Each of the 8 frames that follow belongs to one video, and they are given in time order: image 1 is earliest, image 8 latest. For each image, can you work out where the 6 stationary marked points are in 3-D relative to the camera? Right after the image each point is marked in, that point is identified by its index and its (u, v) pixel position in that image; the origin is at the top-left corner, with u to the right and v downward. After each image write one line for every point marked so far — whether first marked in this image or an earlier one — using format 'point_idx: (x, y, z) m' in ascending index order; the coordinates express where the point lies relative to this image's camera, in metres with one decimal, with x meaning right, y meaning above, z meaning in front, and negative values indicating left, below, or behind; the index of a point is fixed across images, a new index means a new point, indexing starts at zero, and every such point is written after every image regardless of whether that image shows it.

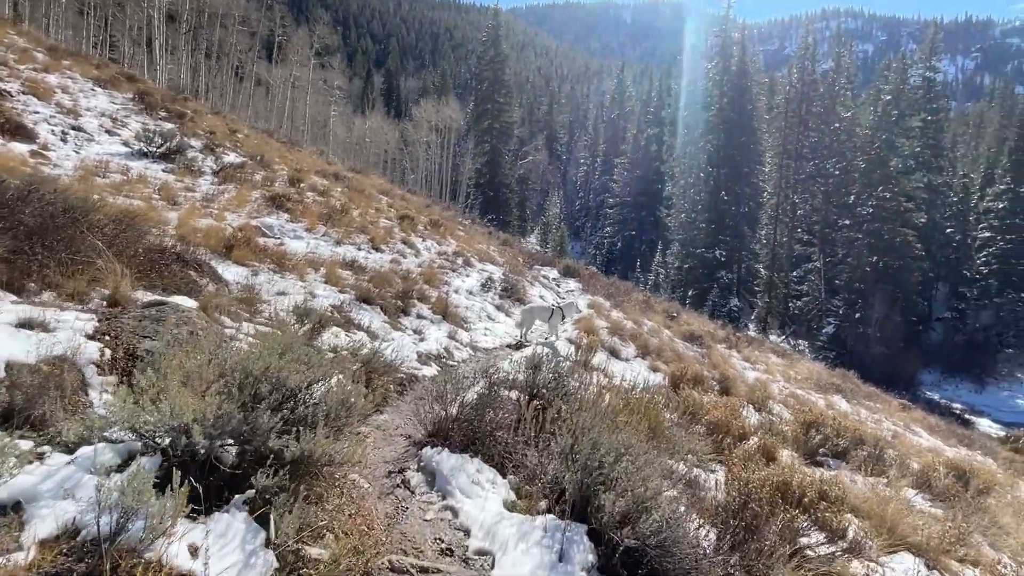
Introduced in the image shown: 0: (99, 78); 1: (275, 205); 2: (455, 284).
0: (-13.7, +7.0, +19.3) m
1: (-5.1, +1.8, +12.6) m
2: (-1.0, +0.1, +10.4) m
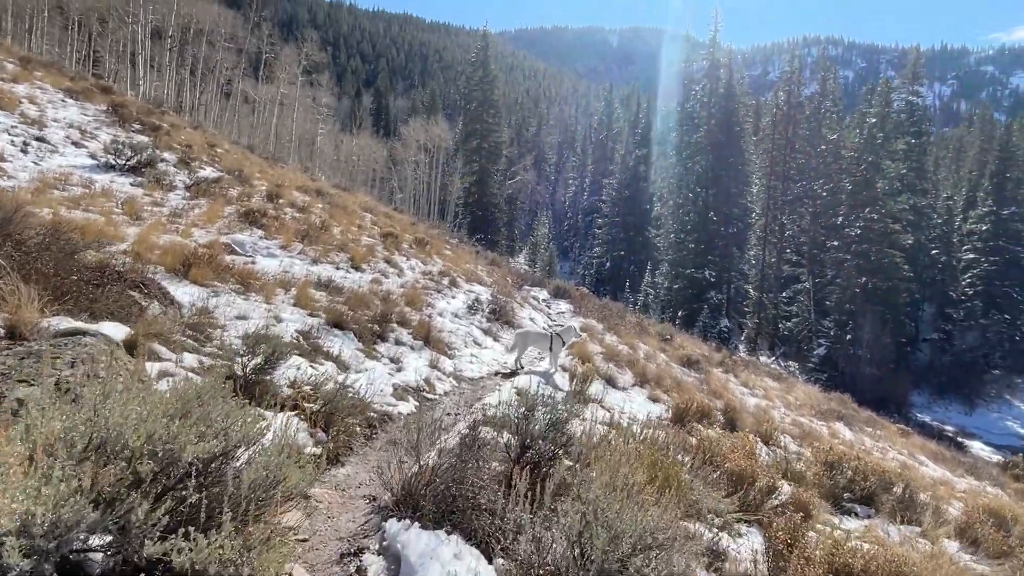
0: (-14.1, +6.3, +18.5) m
1: (-5.4, +1.4, +11.9) m
2: (-1.2, -0.3, +9.7) m
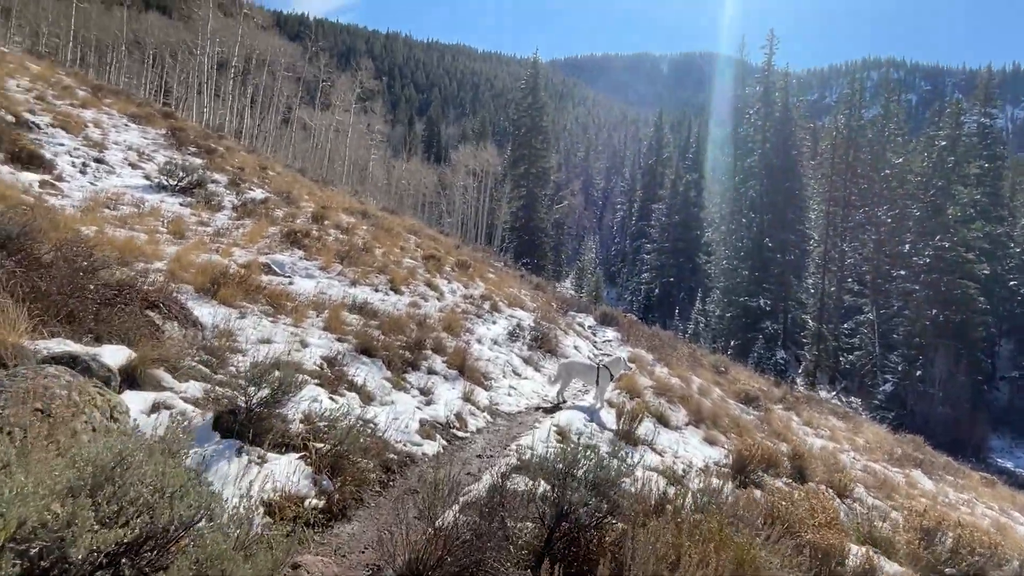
0: (-12.5, +5.7, +19.3) m
1: (-4.5, +0.9, +11.7) m
2: (-0.5, -0.7, +9.2) m
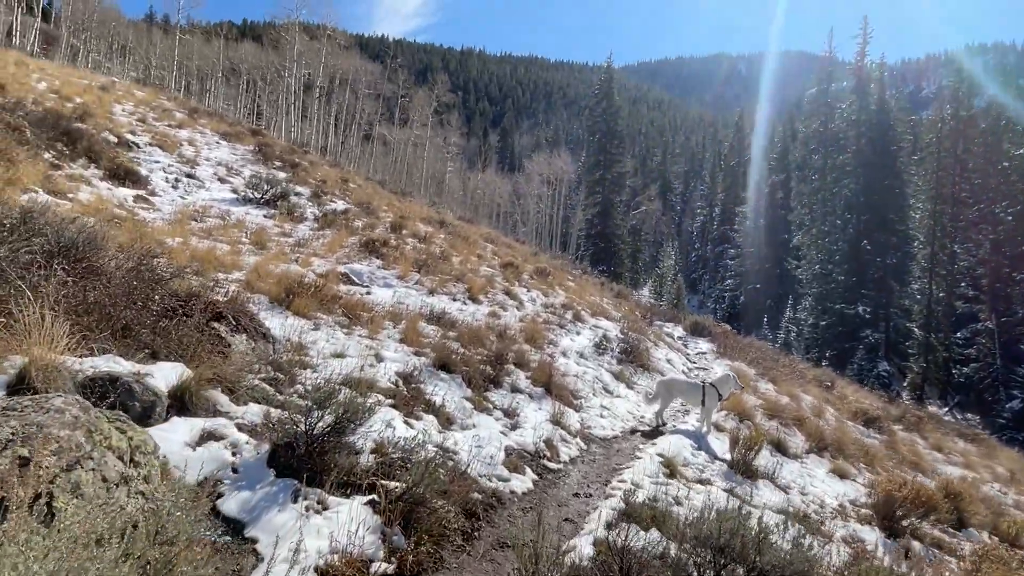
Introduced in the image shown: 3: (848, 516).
0: (-9.9, +5.4, +20.1) m
1: (-2.8, +0.7, +11.5) m
2: (+0.7, -0.8, +8.5) m
3: (+3.1, -2.1, +5.3) m
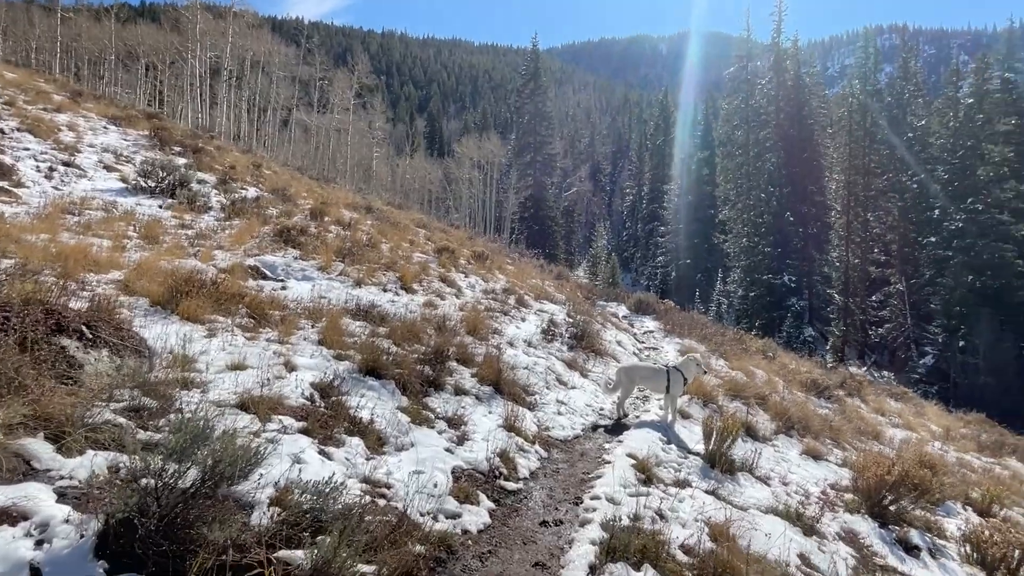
0: (-12.2, +5.3, +17.9) m
1: (-4.0, +0.9, +10.3) m
2: (0.0, -0.6, +7.6) m
3: (+2.7, -1.8, +4.8) m
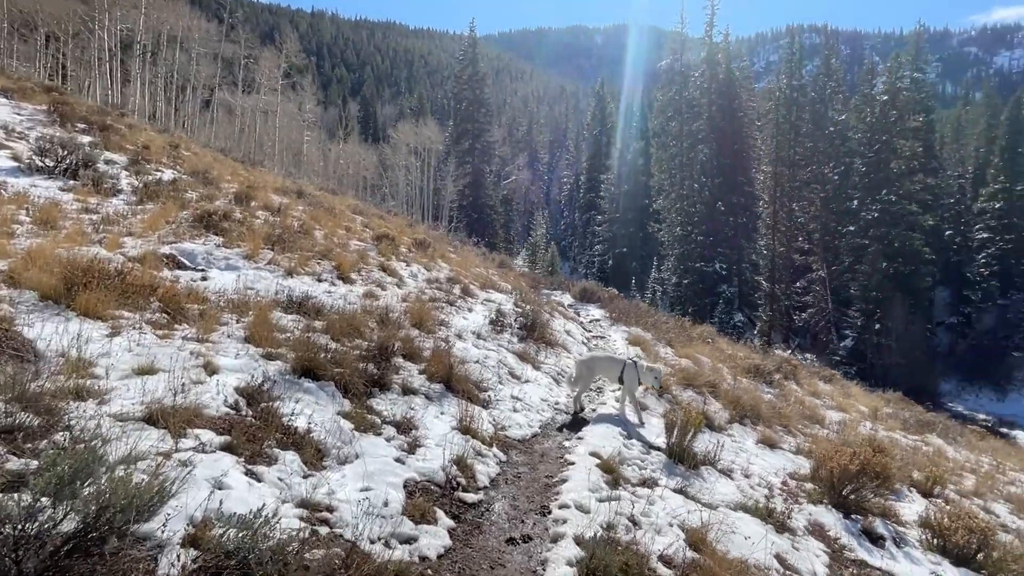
0: (-13.9, +5.5, +16.0) m
1: (-4.9, +1.0, +9.4) m
2: (-0.7, -0.4, +7.2) m
3: (+2.3, -1.7, +4.7) m
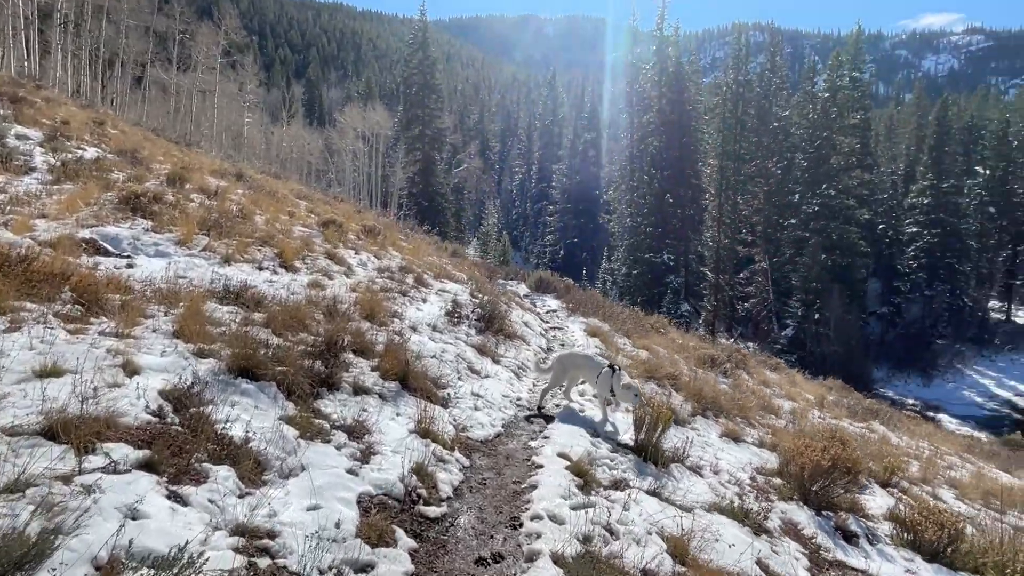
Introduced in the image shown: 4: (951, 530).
0: (-15.1, +5.8, +14.3) m
1: (-5.6, +1.2, +8.6) m
2: (-1.2, -0.3, +6.8) m
3: (+2.0, -1.6, +4.6) m
4: (+3.2, -1.7, +4.2) m
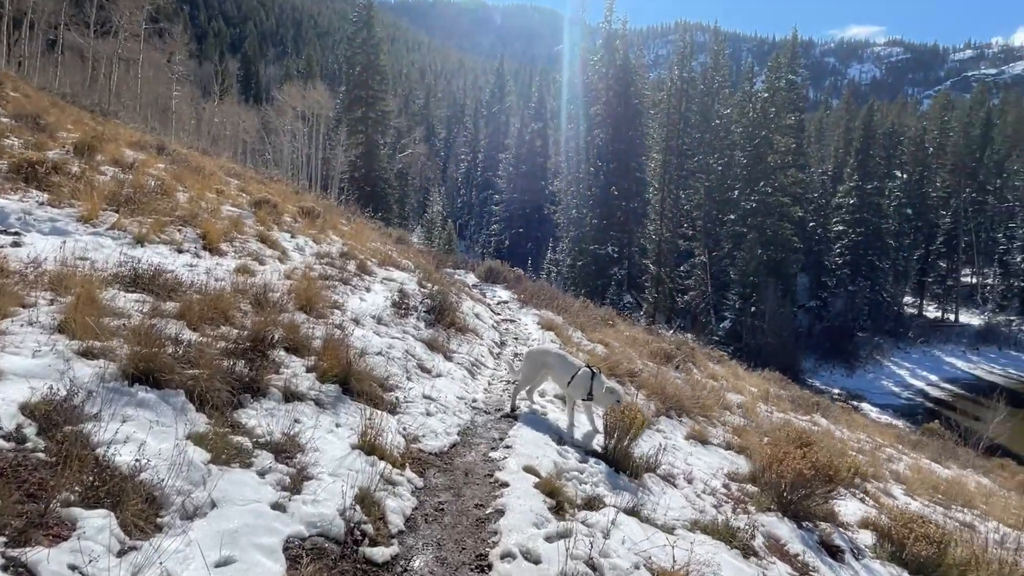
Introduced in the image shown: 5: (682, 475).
0: (-16.1, +6.3, +12.1) m
1: (-6.2, +1.4, +7.4) m
2: (-1.7, -0.2, +6.1) m
3: (+1.7, -1.6, +4.2) m
4: (+2.9, -1.7, +3.9) m
5: (+1.3, -1.4, +4.5) m
